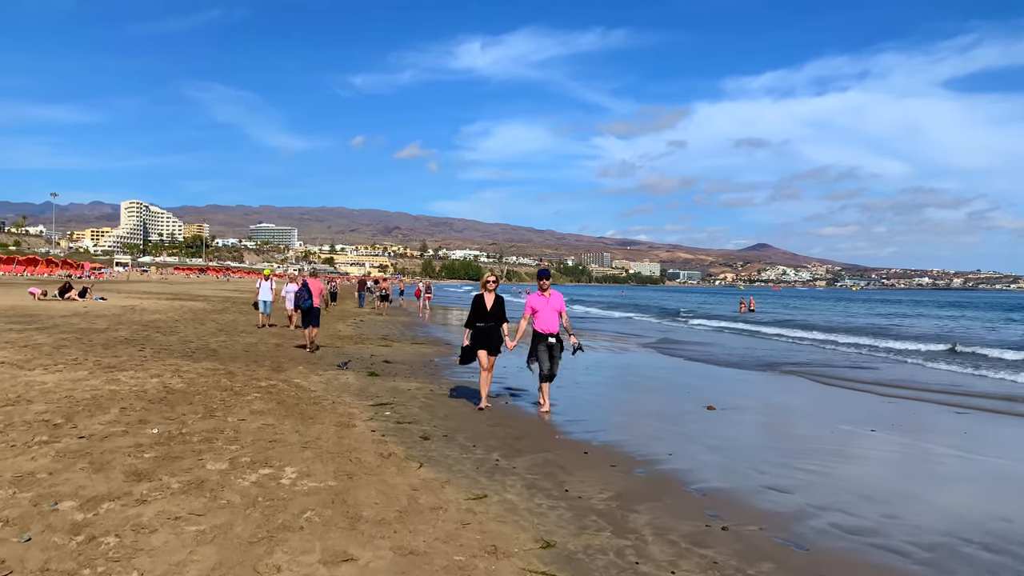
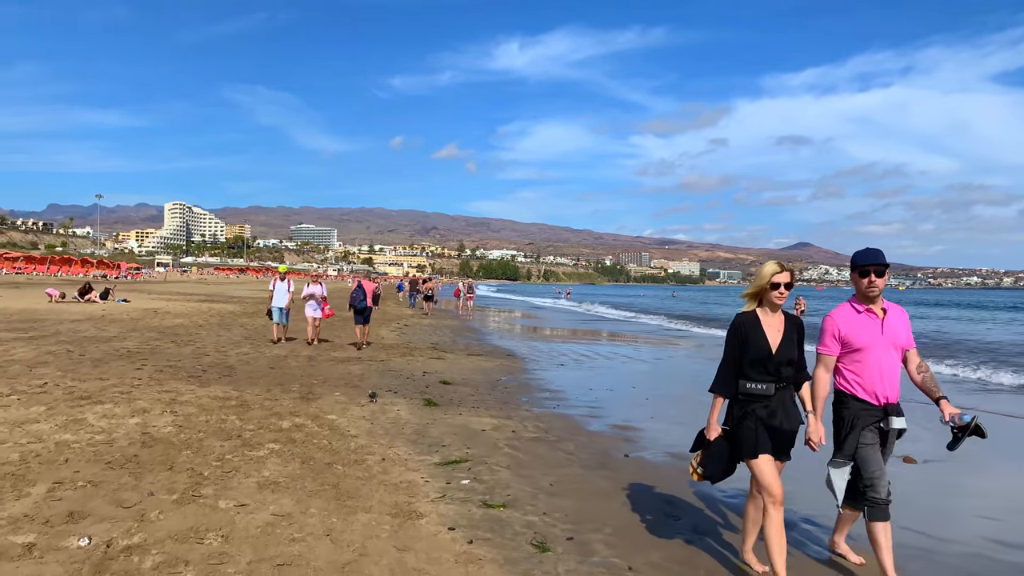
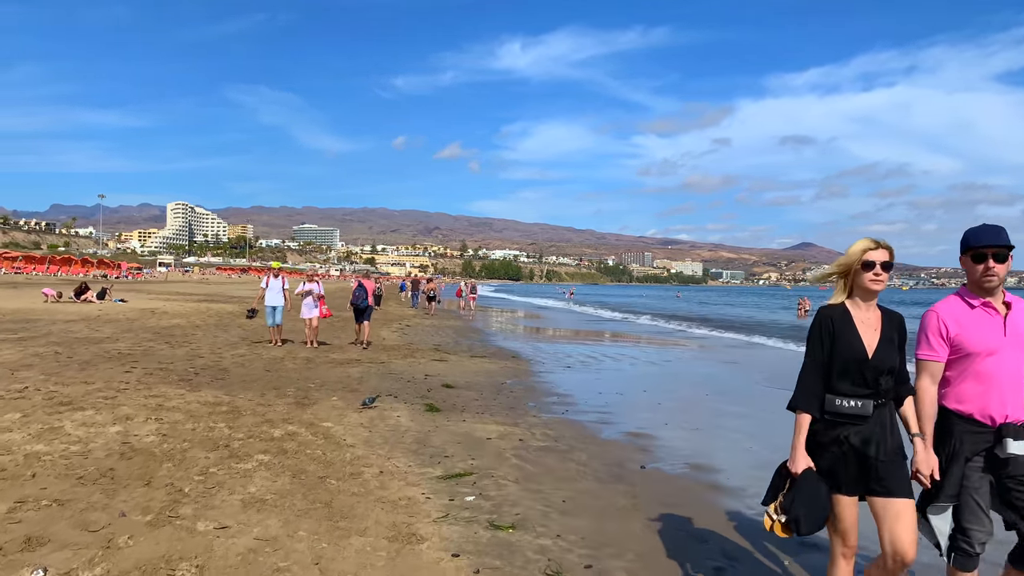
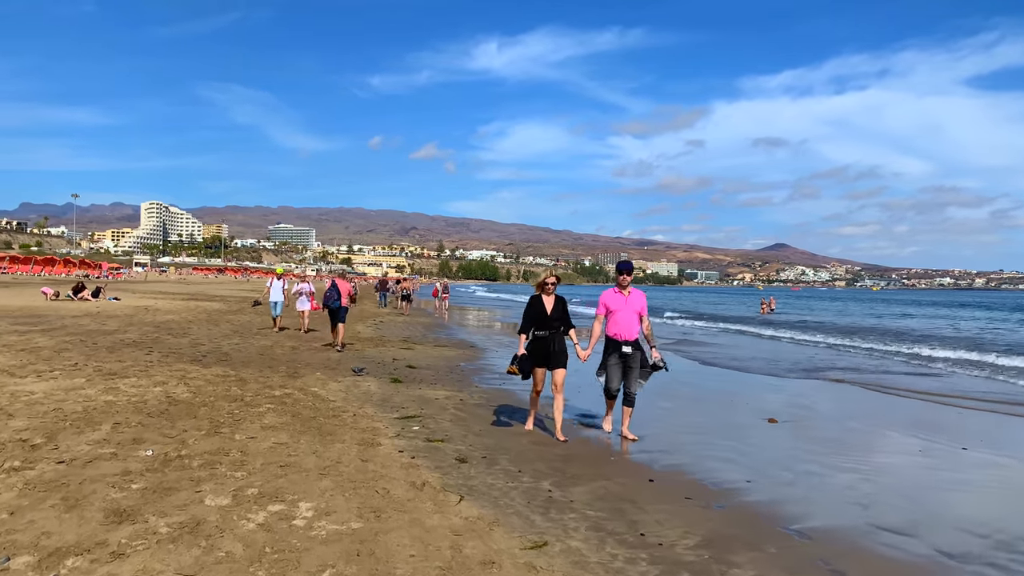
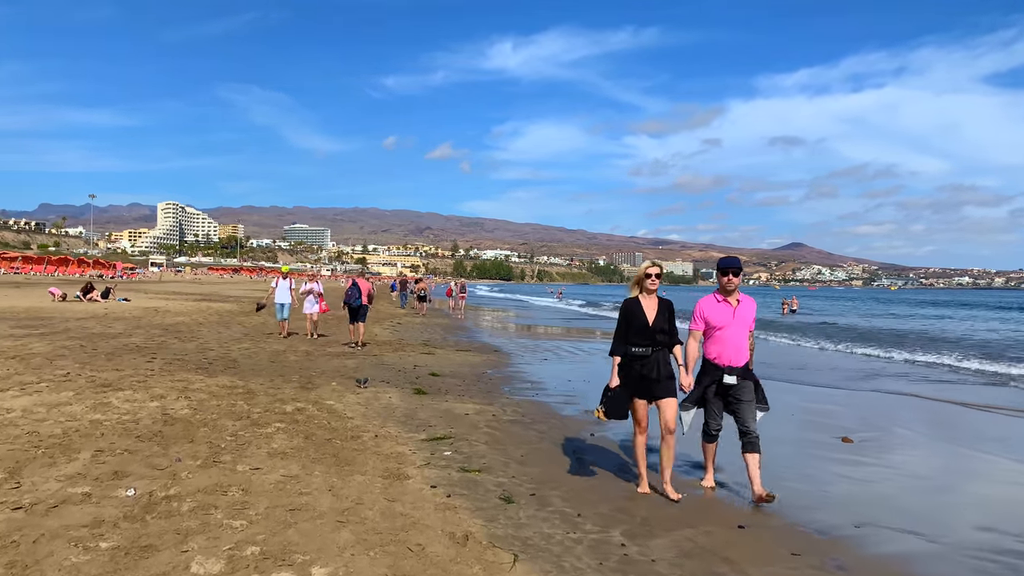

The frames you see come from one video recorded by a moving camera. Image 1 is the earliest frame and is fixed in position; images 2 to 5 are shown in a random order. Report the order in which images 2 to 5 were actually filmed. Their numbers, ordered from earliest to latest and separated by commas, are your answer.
4, 5, 2, 3
